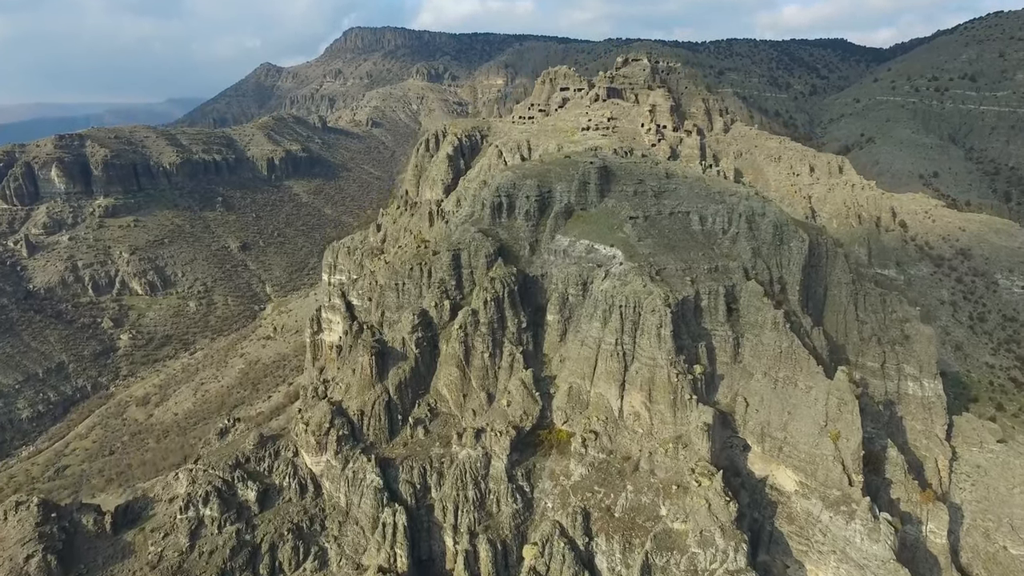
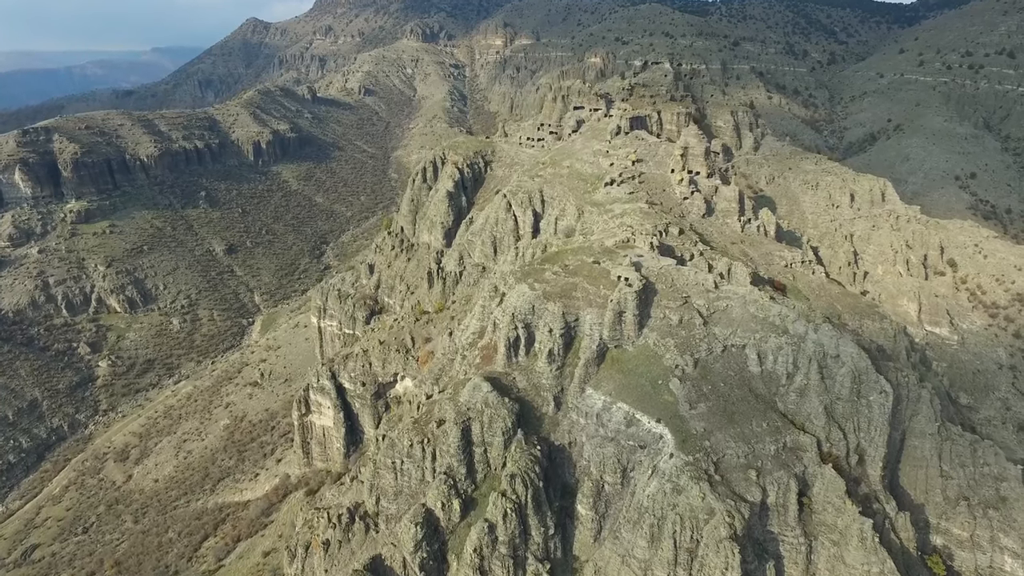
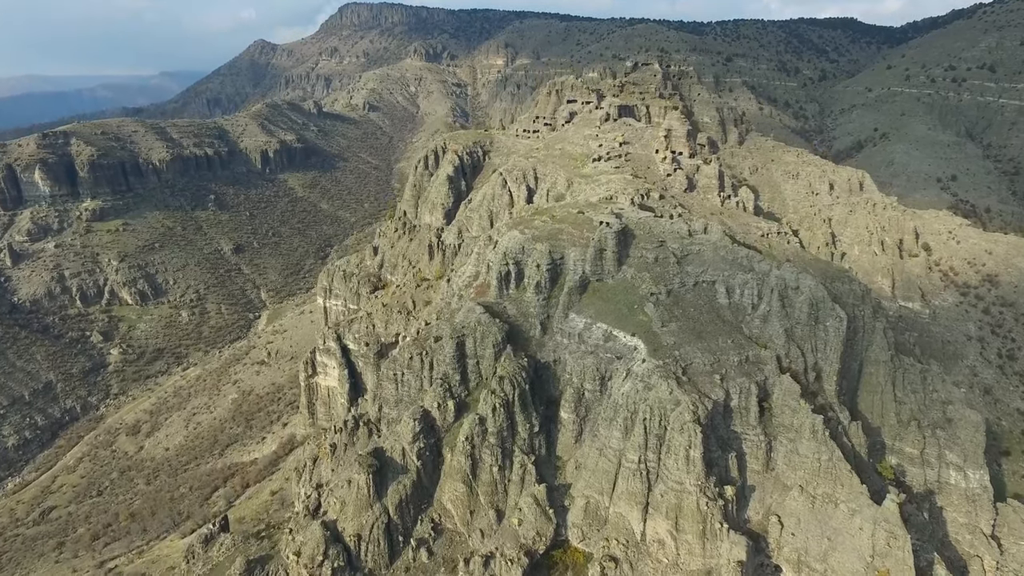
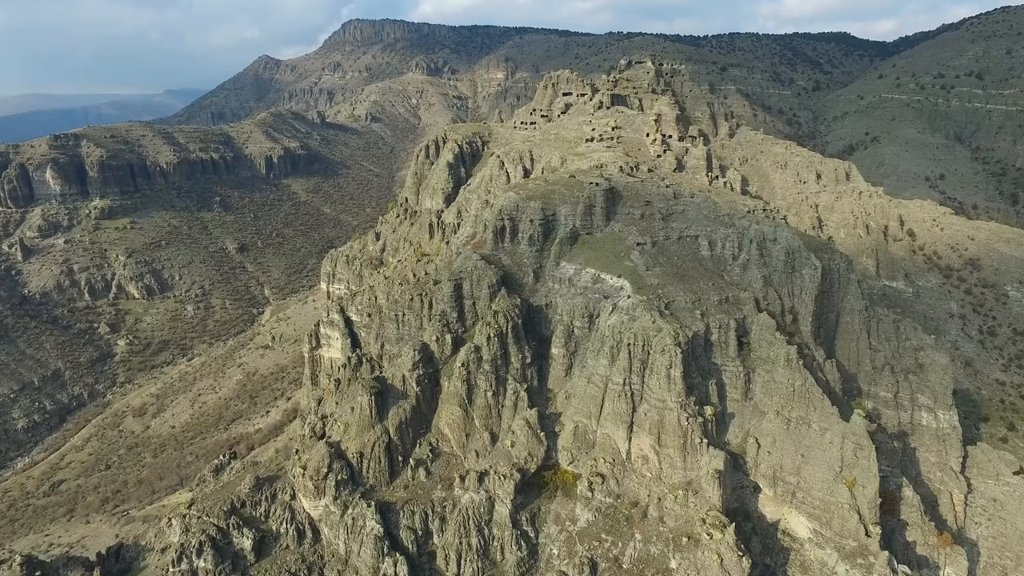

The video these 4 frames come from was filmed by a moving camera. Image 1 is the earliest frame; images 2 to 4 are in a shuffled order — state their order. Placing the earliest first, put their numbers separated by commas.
4, 3, 2
